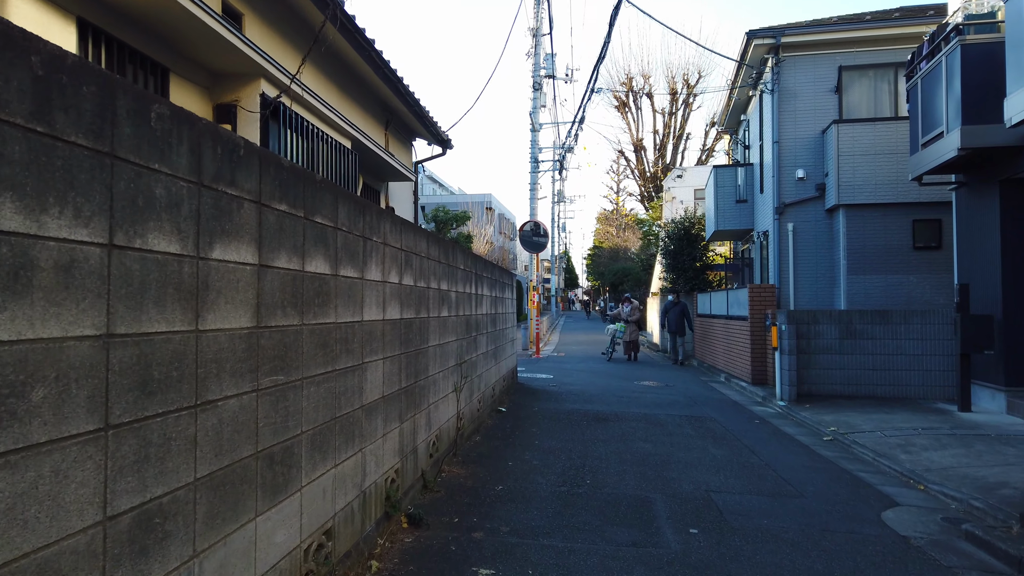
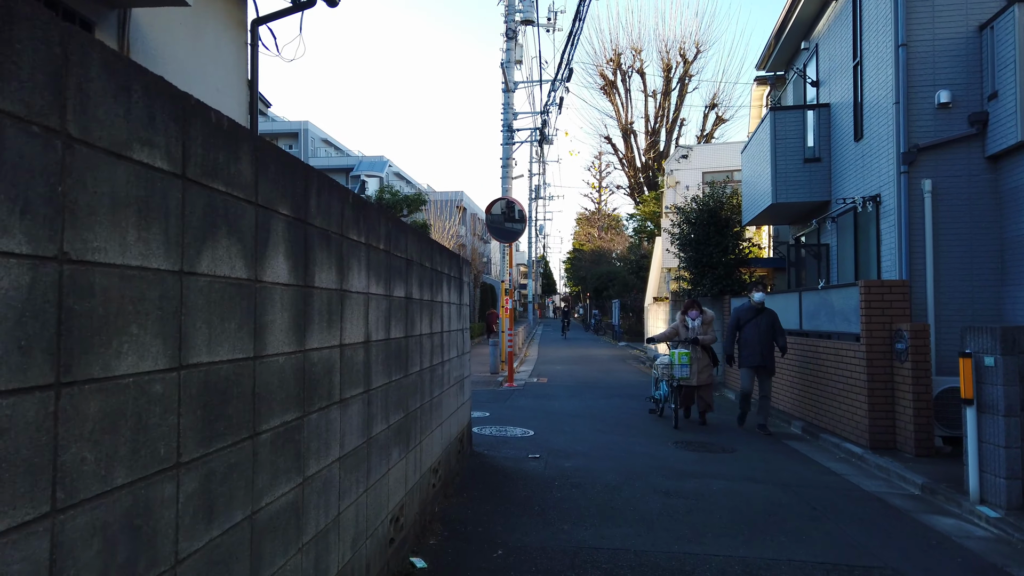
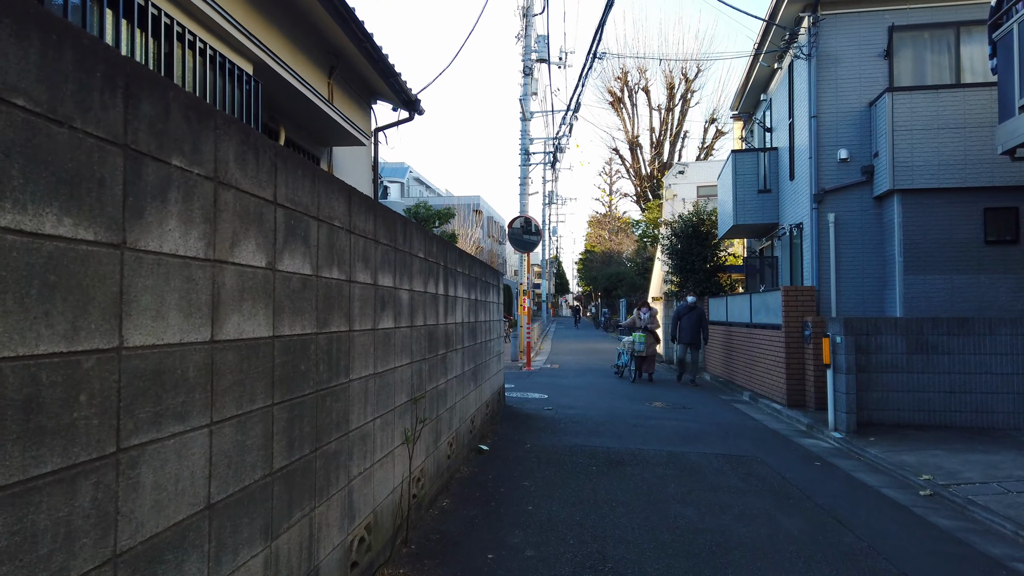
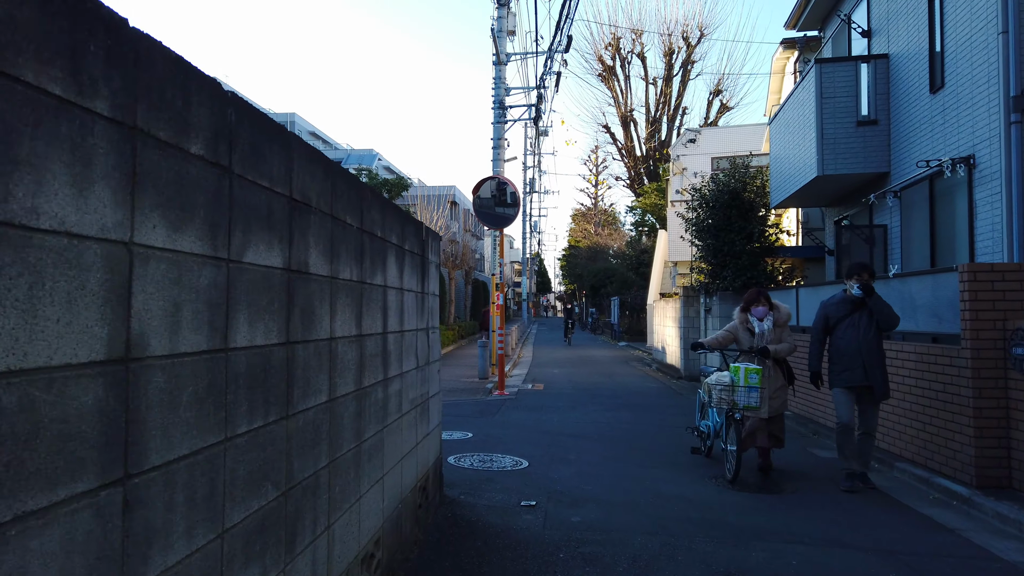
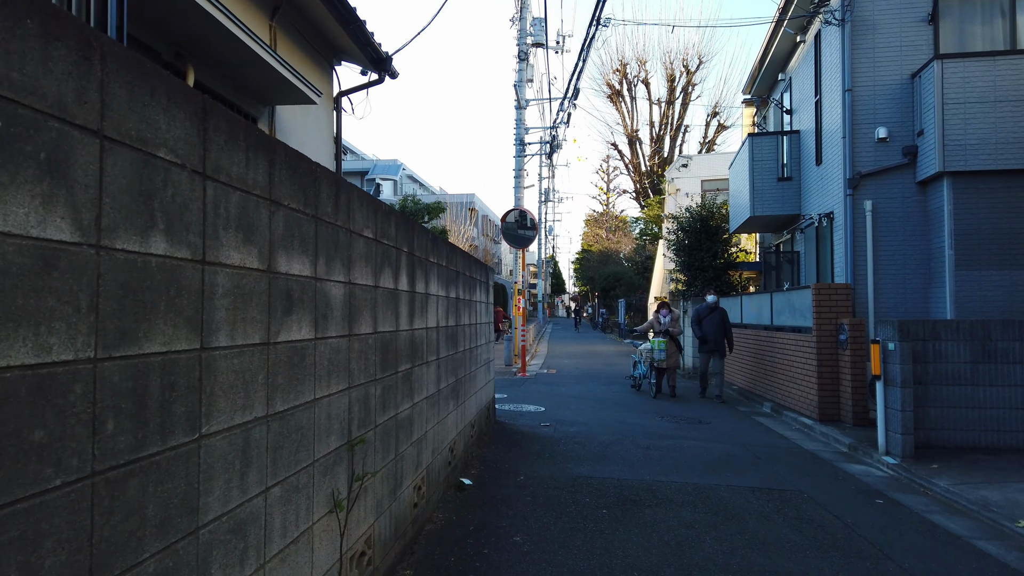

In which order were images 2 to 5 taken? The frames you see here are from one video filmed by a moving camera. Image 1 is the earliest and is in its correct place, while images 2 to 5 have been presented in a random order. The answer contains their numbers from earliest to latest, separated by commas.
3, 5, 2, 4
